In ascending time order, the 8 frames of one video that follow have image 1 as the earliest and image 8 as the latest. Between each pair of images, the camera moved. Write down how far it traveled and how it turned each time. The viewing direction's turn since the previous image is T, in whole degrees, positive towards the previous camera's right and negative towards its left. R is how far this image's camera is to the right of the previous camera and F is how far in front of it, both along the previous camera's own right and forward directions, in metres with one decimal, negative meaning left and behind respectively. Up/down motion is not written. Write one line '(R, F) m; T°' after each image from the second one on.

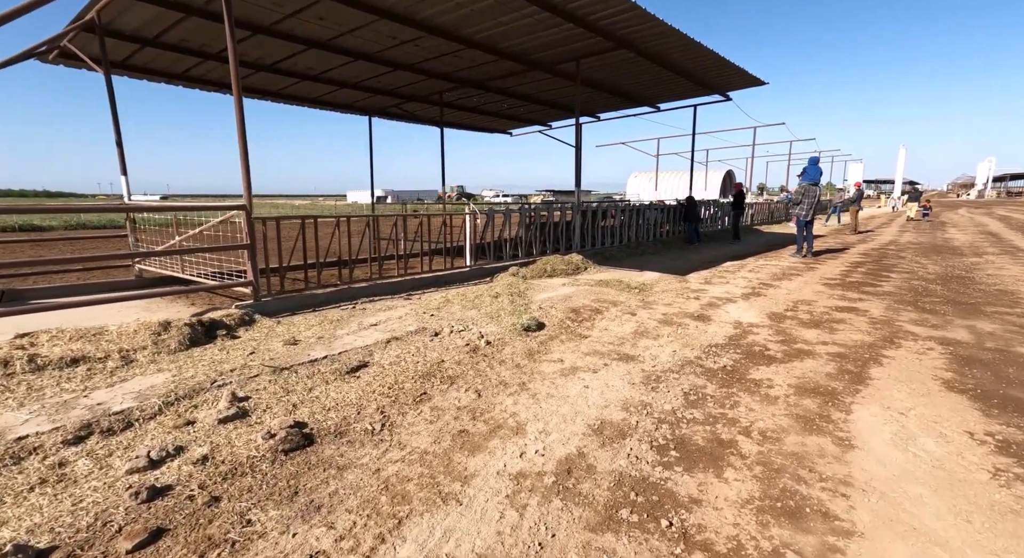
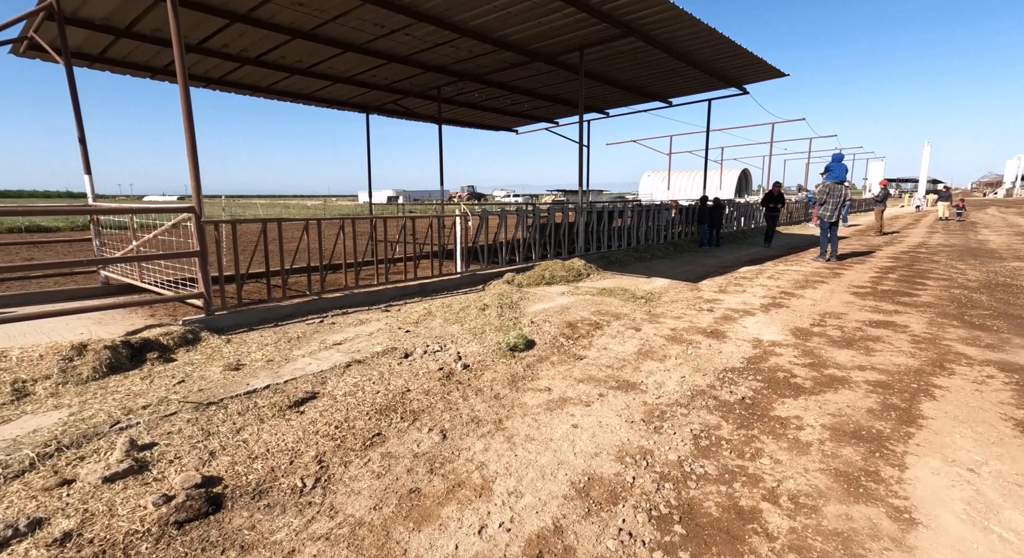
(+0.3, +0.7) m; -1°
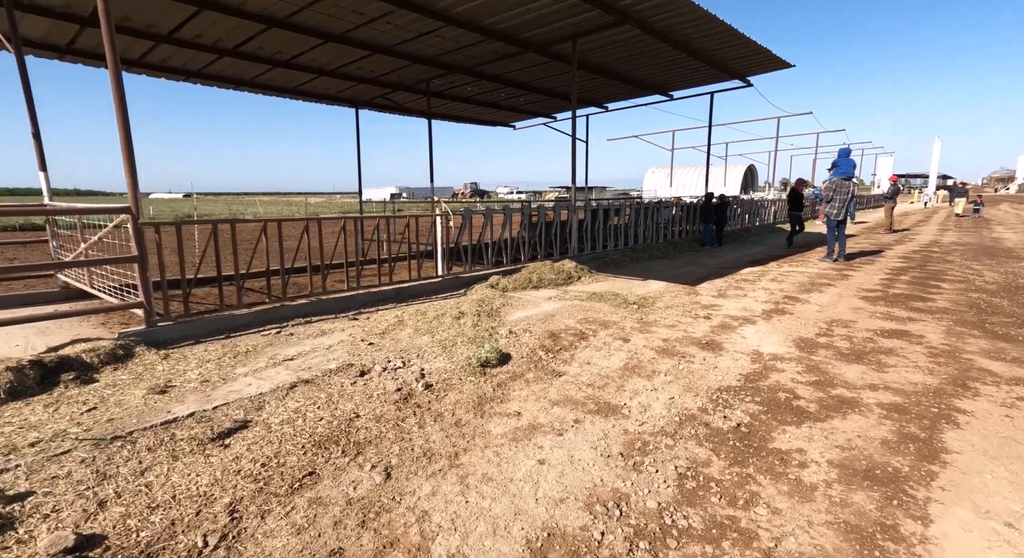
(+0.3, +0.5) m; -1°
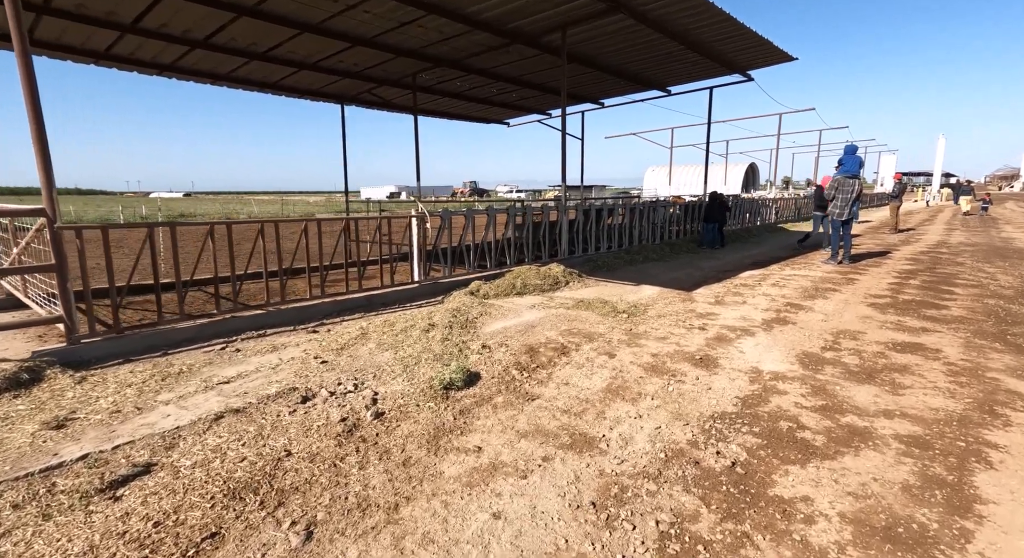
(+0.3, +0.5) m; 0°
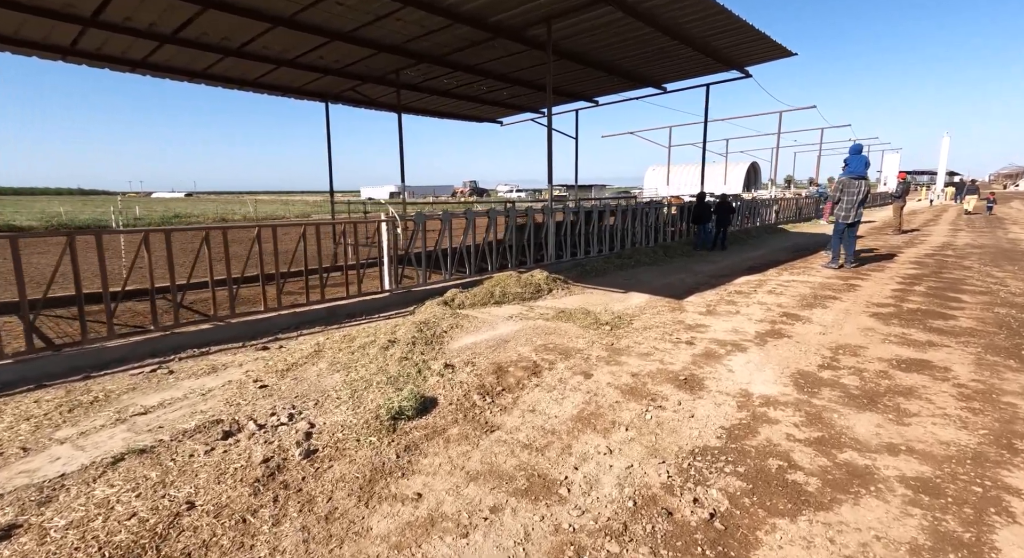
(+0.3, +0.4) m; 0°
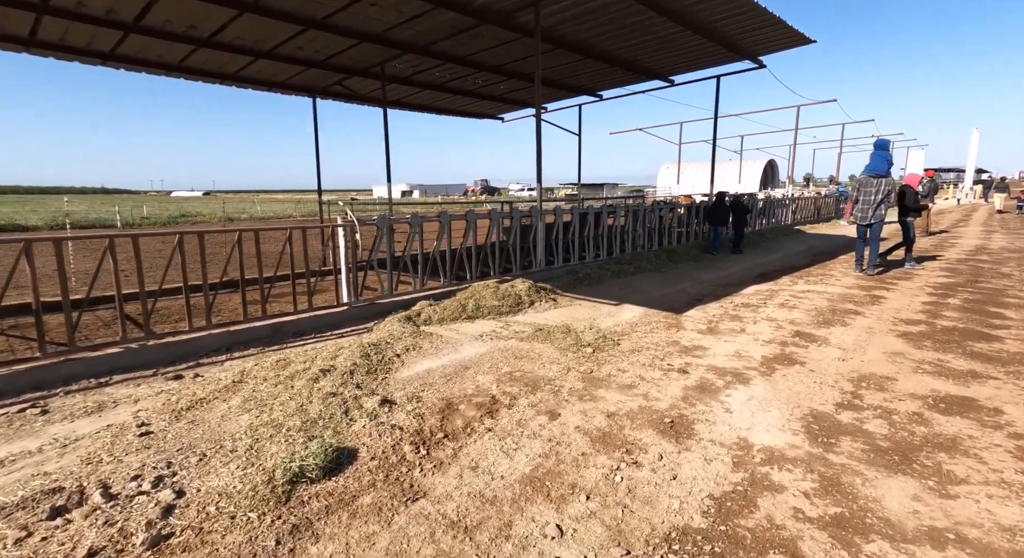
(+0.5, +0.8) m; -2°
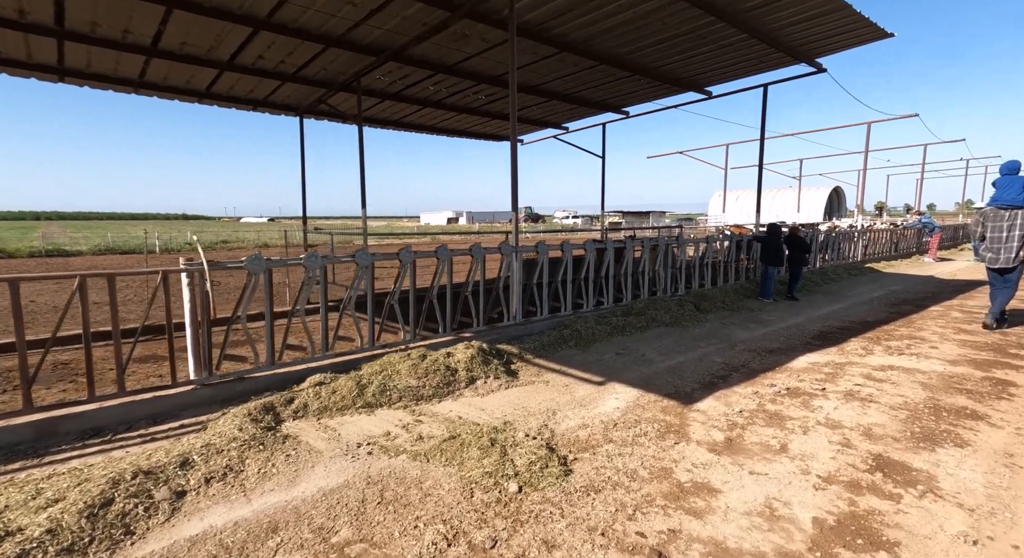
(+1.0, +1.9) m; -6°
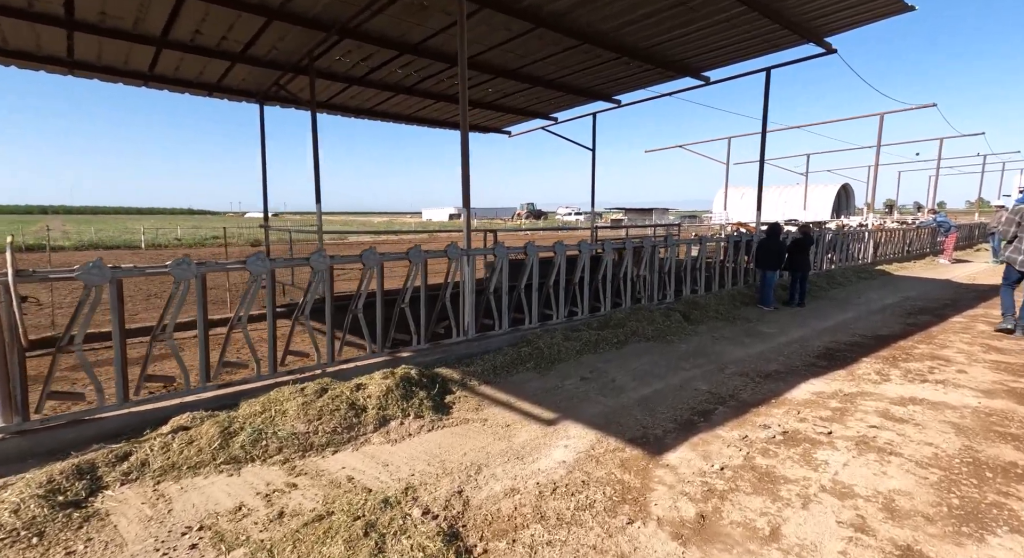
(+0.6, +1.0) m; -1°
